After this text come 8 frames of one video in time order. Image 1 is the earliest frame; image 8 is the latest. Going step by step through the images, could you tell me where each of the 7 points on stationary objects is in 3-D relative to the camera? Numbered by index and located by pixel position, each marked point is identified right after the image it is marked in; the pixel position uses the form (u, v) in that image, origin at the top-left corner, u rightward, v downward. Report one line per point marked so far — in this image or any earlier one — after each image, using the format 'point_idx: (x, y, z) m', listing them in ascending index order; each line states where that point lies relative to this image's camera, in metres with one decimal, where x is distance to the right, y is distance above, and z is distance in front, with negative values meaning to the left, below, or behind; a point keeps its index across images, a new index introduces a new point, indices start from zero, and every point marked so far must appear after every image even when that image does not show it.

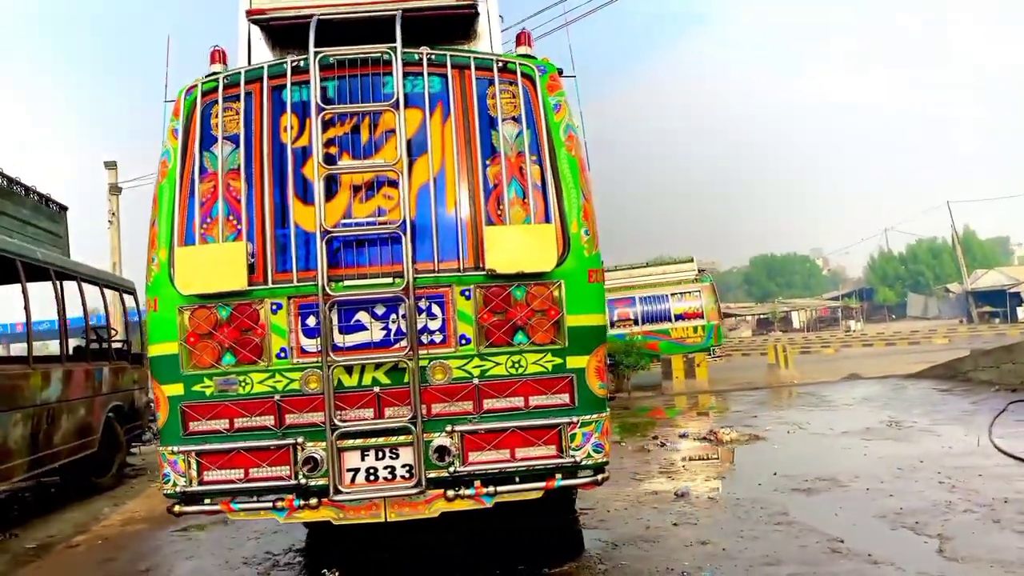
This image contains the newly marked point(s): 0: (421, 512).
0: (-0.4, -1.1, +3.5) m
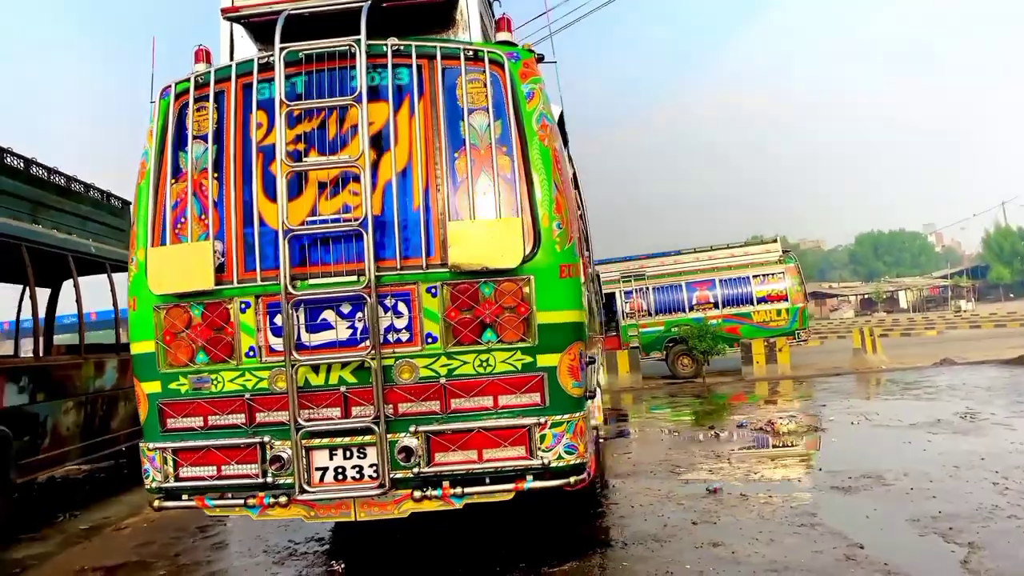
0: (-0.6, -1.1, +3.4) m
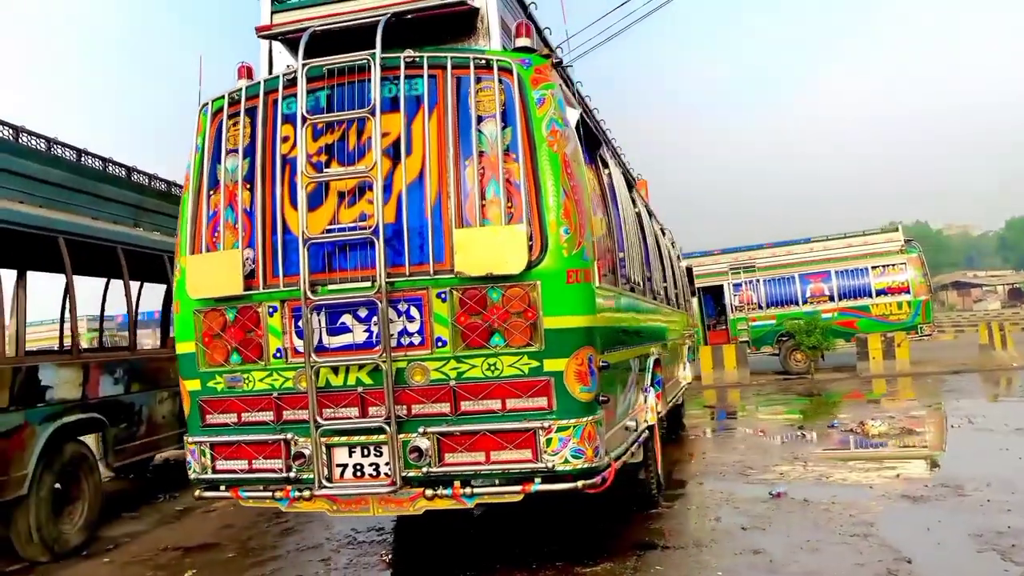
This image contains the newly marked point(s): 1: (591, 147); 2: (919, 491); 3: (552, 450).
0: (-0.5, -1.1, +3.6) m
1: (+0.5, +0.9, +4.7) m
2: (+3.4, -1.7, +6.1) m
3: (+0.2, -0.8, +3.5) m
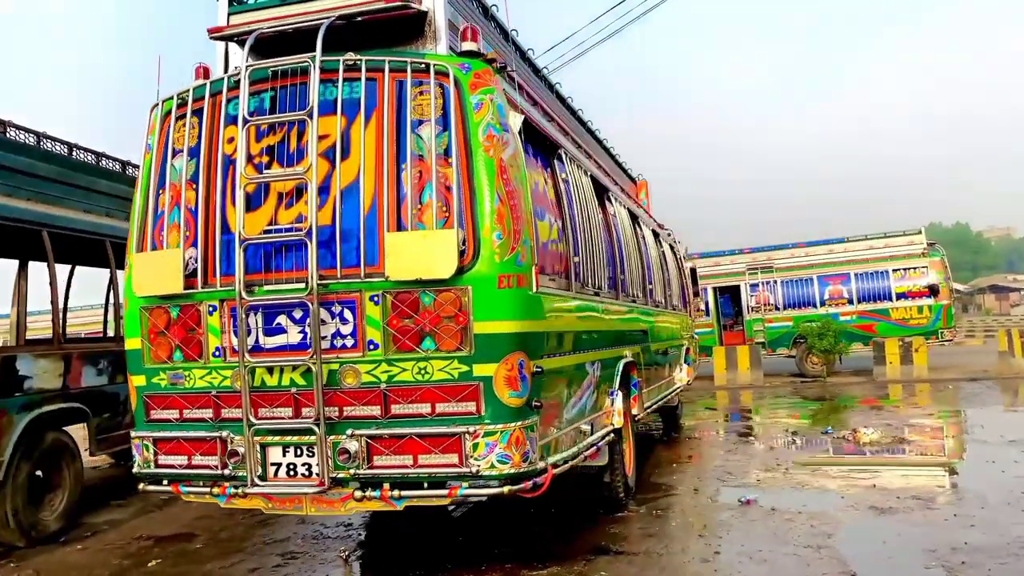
0: (-0.9, -1.1, +3.6) m
1: (+0.2, +0.9, +4.7) m
2: (+3.1, -1.8, +6.0) m
3: (-0.2, -0.8, +3.5) m
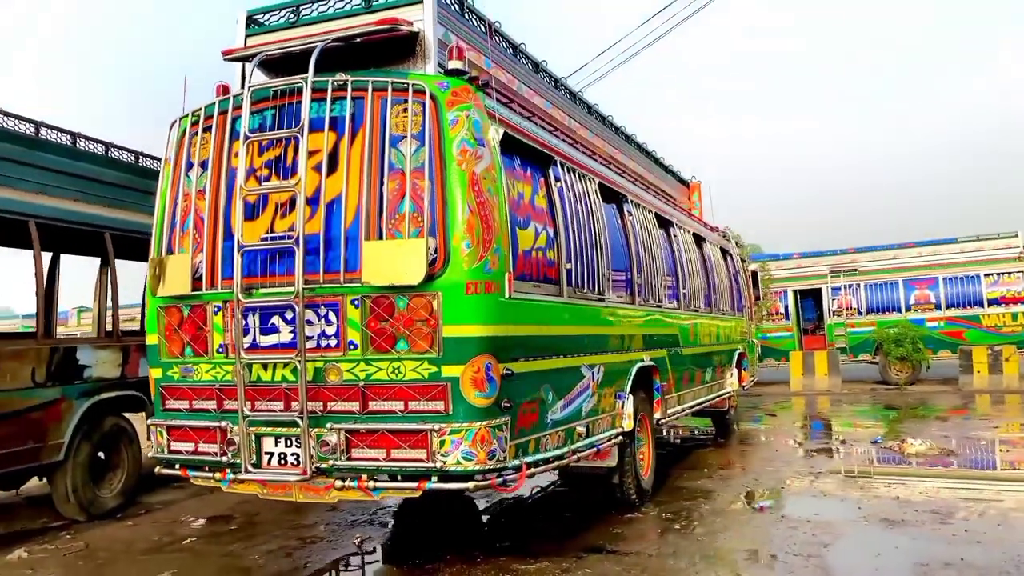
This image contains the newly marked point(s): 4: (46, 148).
0: (-1.0, -1.1, +3.9) m
1: (+0.2, +0.9, +4.9) m
2: (+3.2, -1.9, +5.9) m
3: (-0.4, -0.8, +3.7) m
4: (-4.4, +1.3, +6.9) m
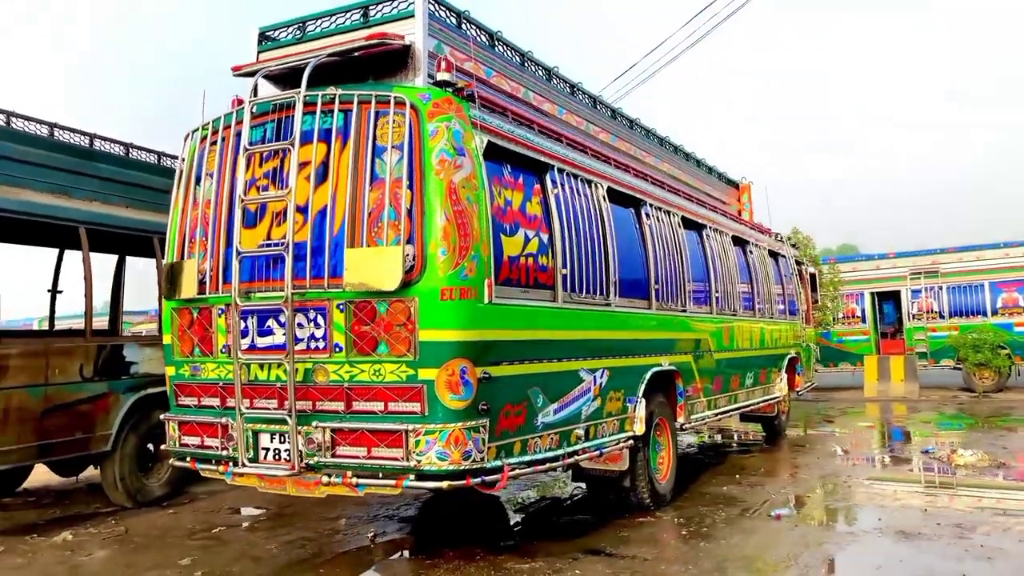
0: (-1.2, -1.2, +4.1) m
1: (+0.2, +0.8, +5.0) m
2: (+3.2, -1.9, +5.7) m
3: (-0.5, -0.9, +3.8) m
4: (-4.2, +1.3, +7.4) m
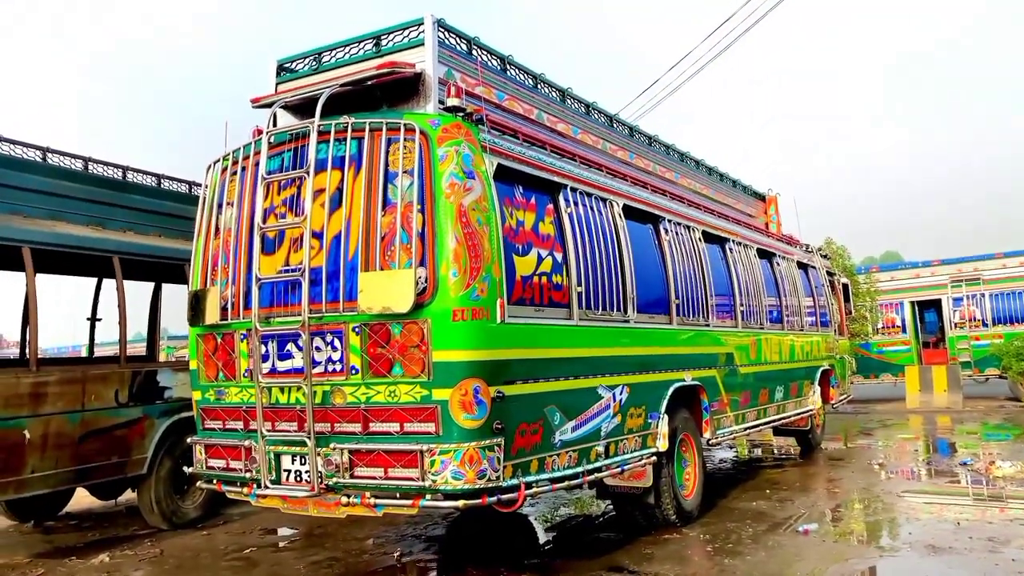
0: (-1.1, -1.3, +4.2) m
1: (+0.2, +0.7, +5.0) m
2: (+3.4, -2.0, +5.5) m
3: (-0.4, -1.0, +3.9) m
4: (-4.0, +1.0, +7.6) m
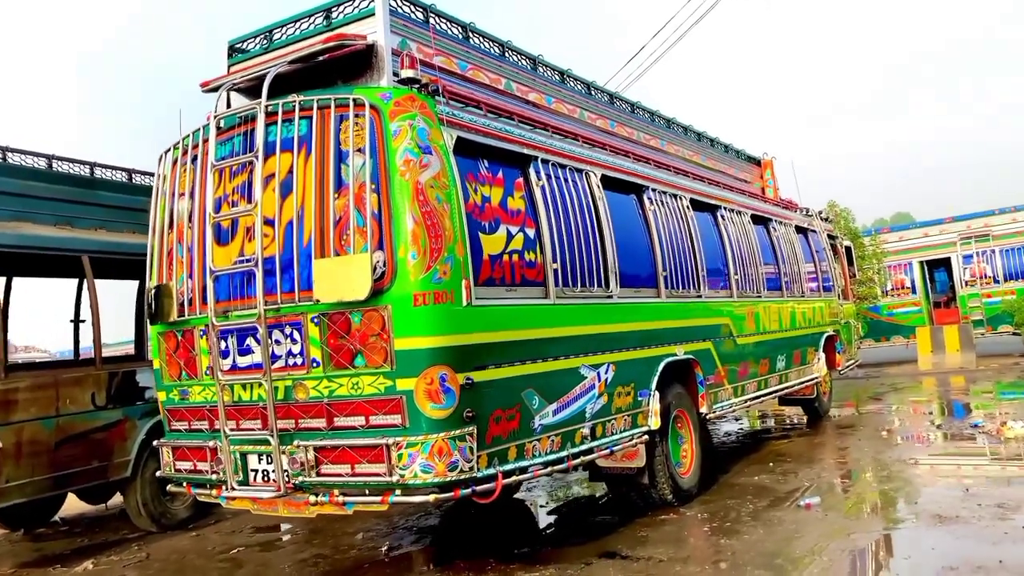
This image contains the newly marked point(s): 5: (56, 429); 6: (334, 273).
0: (-1.2, -1.2, +4.0) m
1: (0.0, +0.8, +4.8) m
2: (+3.3, -1.6, +5.3) m
3: (-0.6, -0.9, +3.7) m
4: (-4.2, +1.0, +7.4) m
5: (-4.1, -1.3, +6.4) m
6: (-0.9, +0.1, +3.8) m
